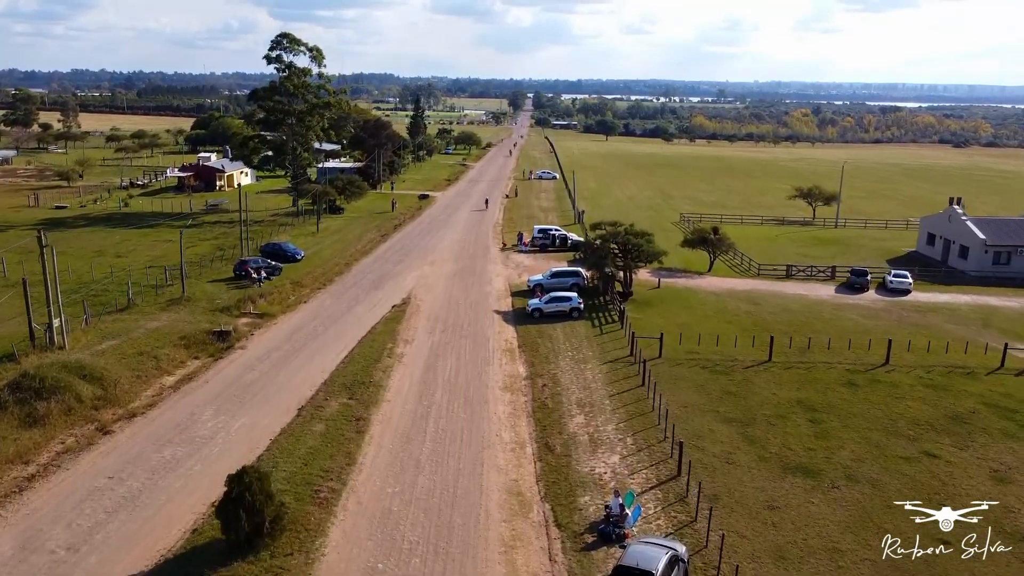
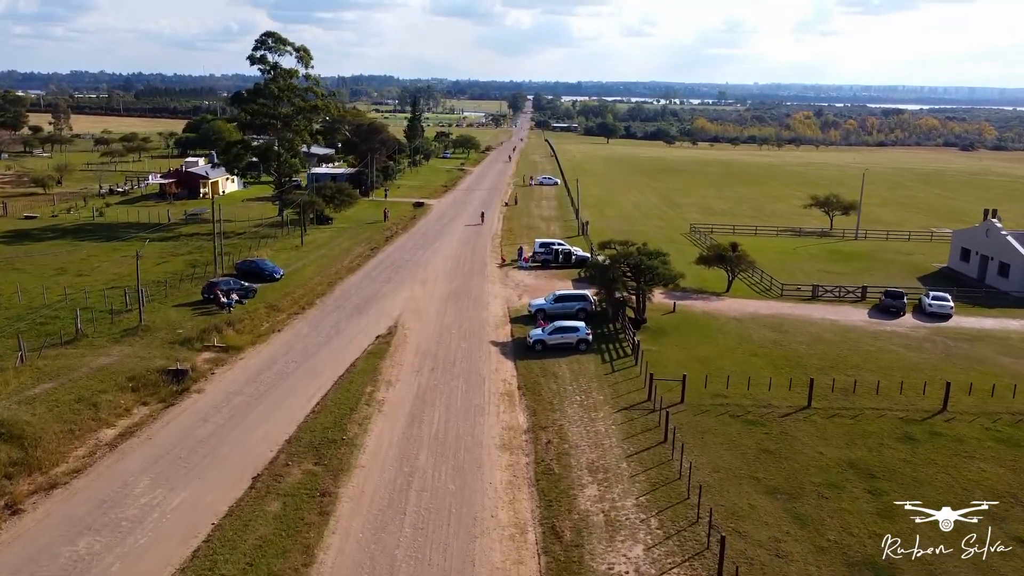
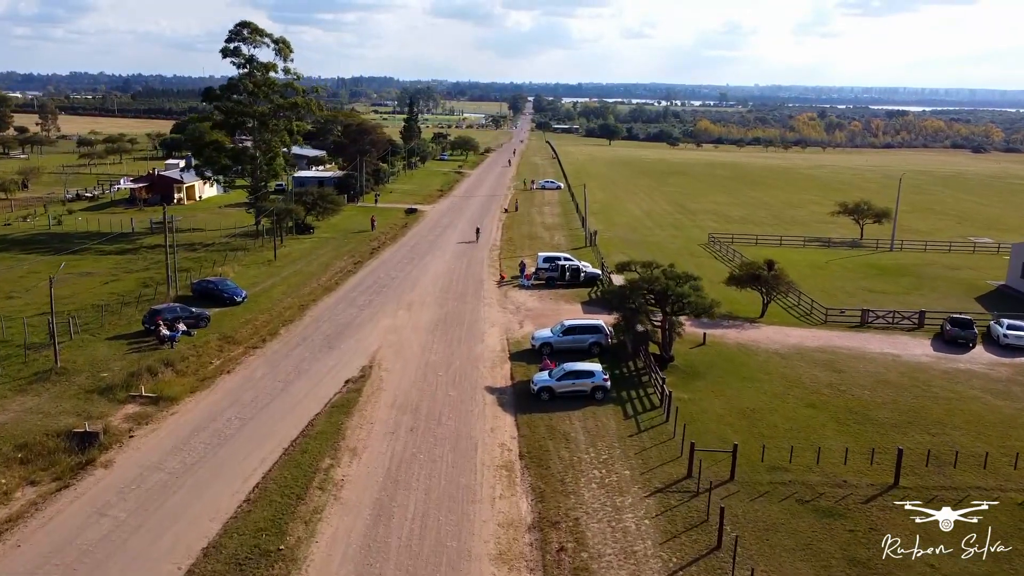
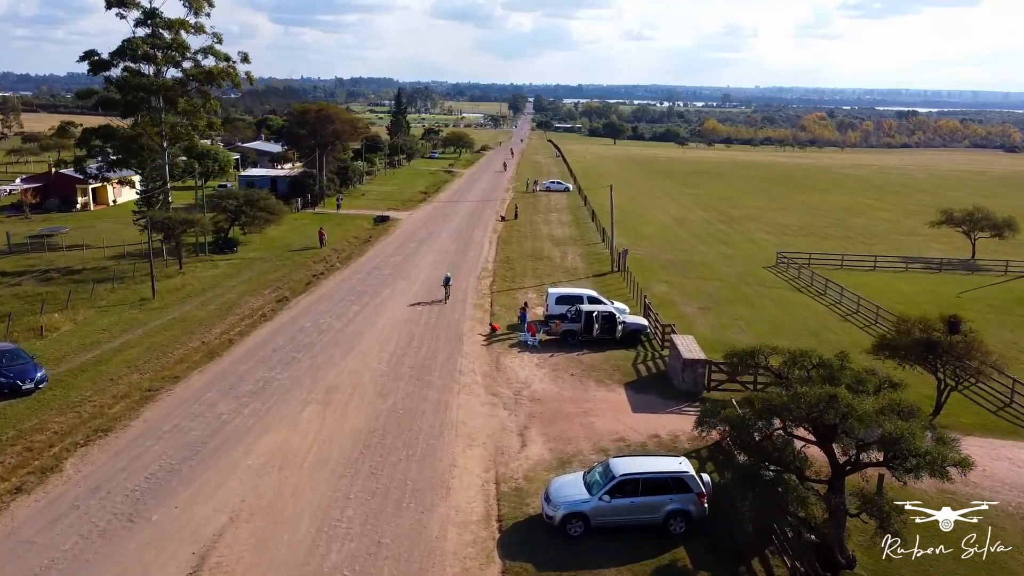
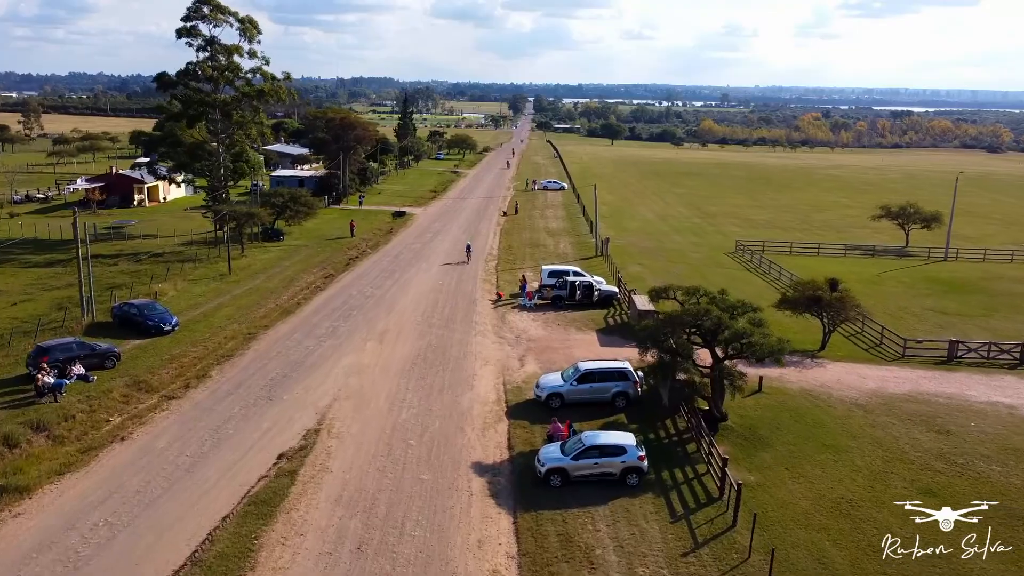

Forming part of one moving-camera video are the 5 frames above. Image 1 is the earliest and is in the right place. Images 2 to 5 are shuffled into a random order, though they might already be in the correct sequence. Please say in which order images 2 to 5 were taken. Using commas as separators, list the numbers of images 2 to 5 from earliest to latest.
2, 3, 5, 4
